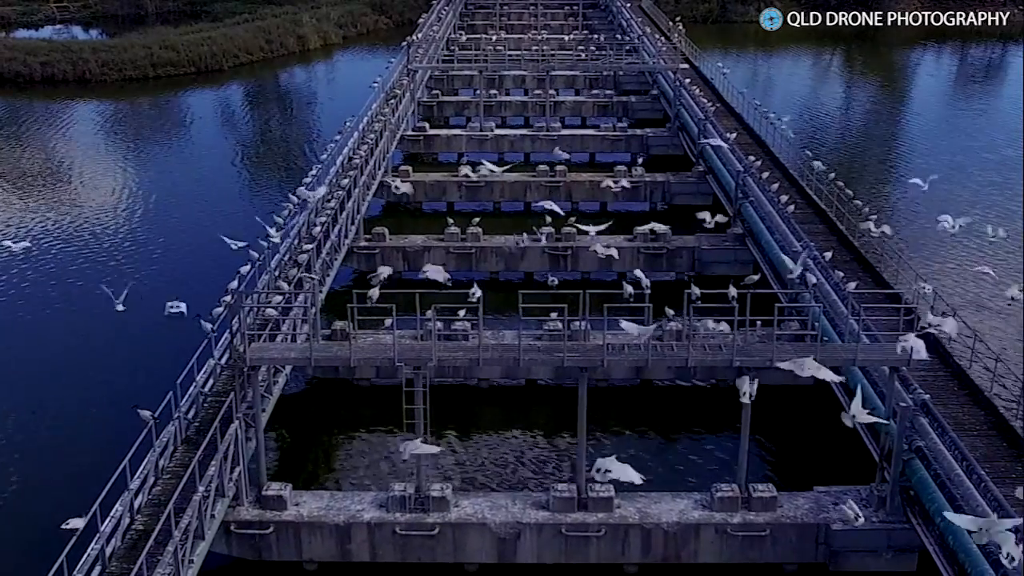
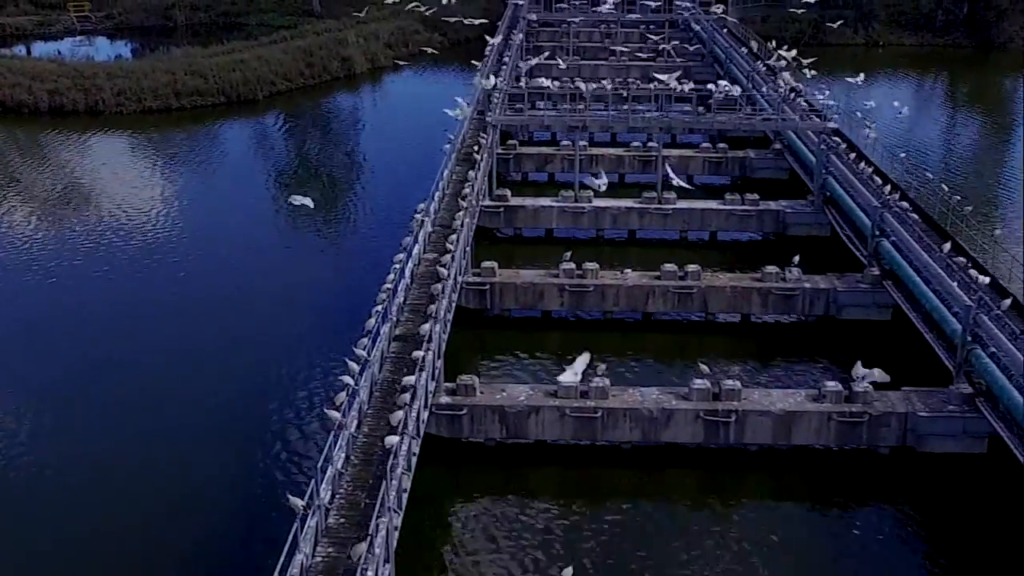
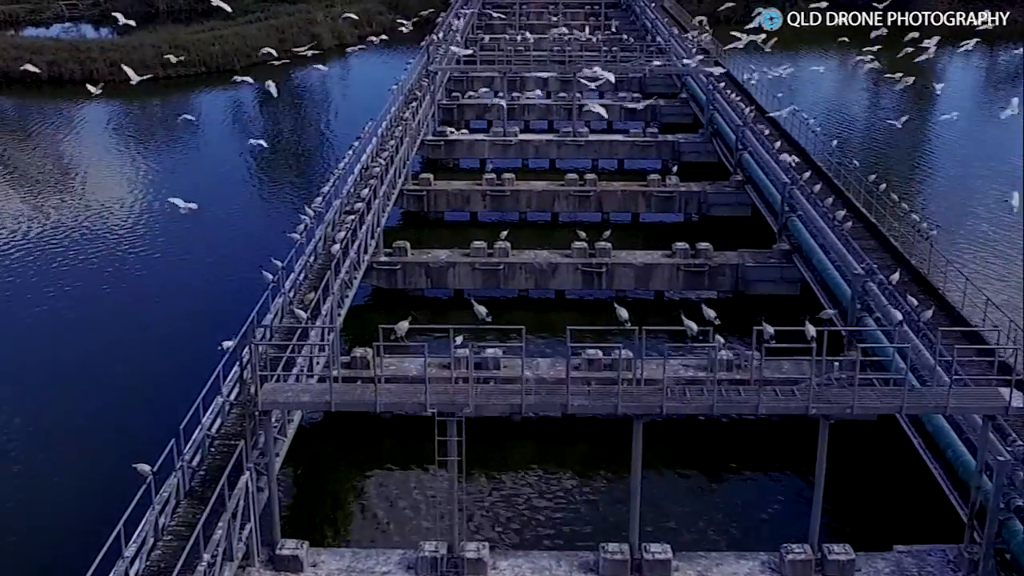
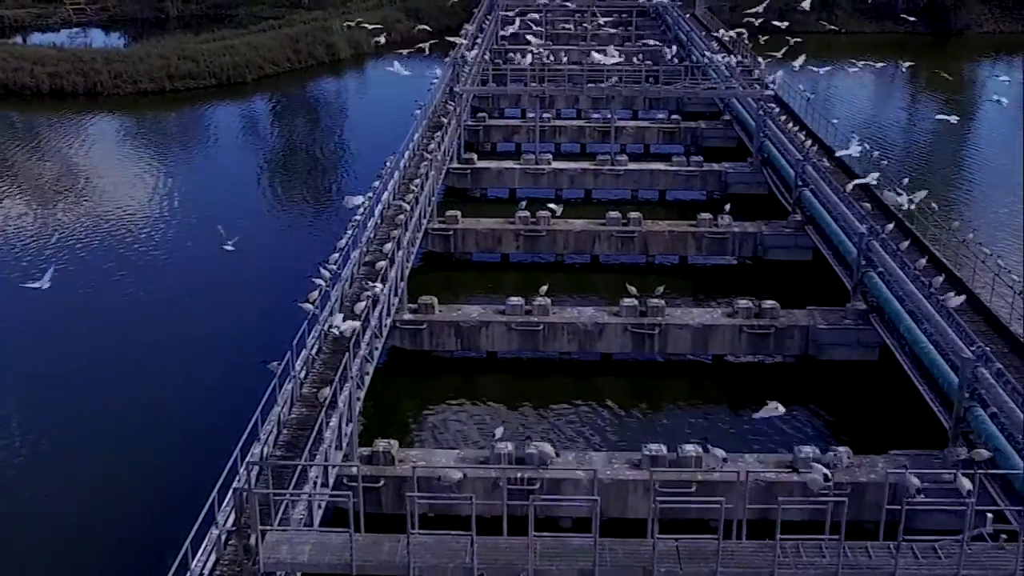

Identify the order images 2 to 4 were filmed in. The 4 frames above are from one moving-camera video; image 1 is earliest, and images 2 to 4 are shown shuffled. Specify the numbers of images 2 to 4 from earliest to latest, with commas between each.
3, 4, 2
